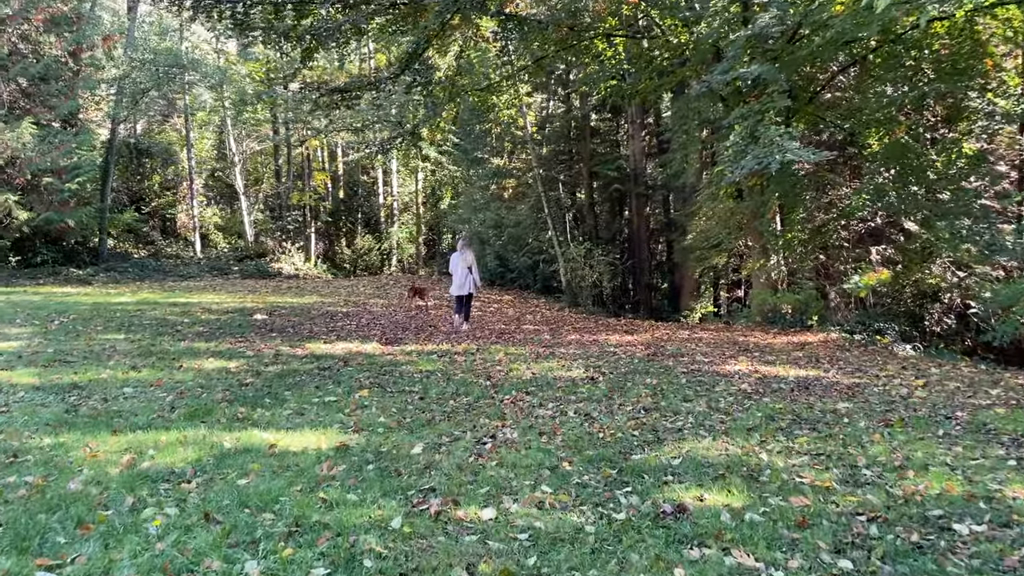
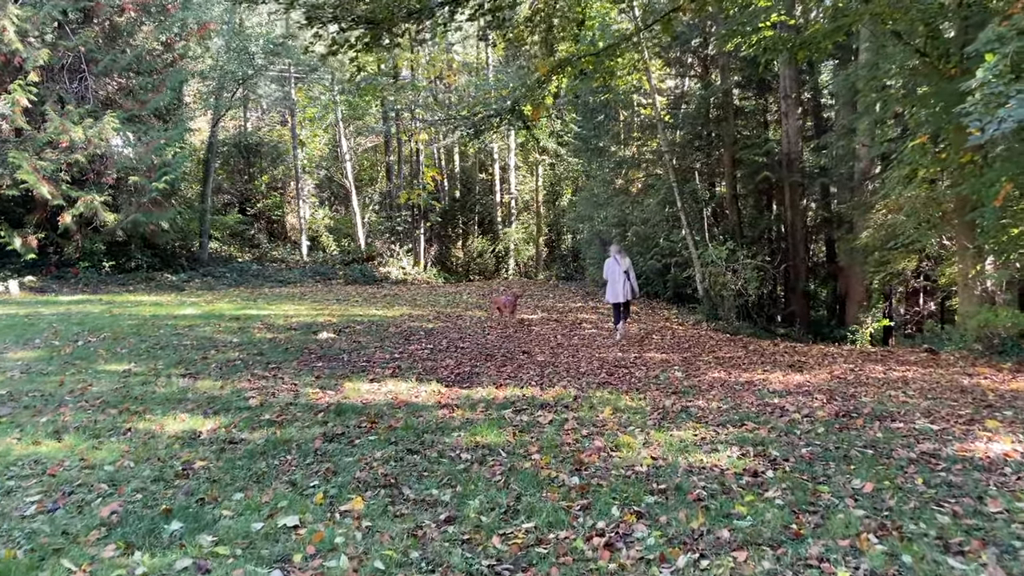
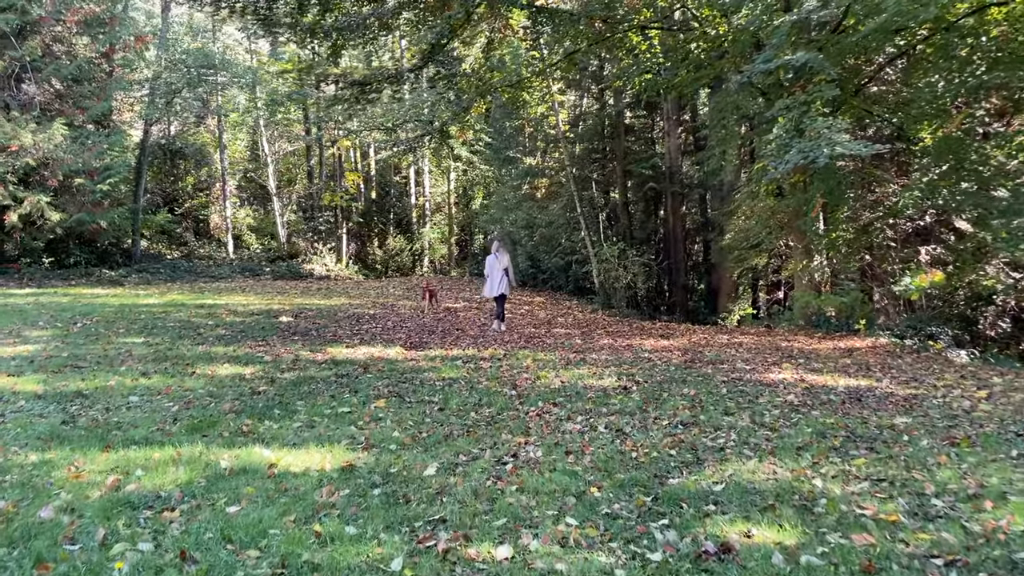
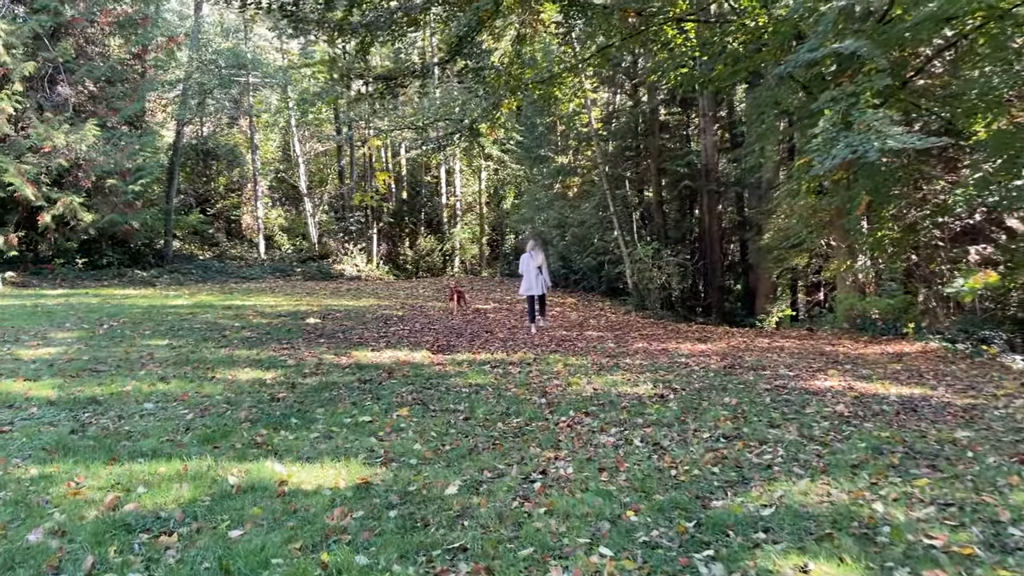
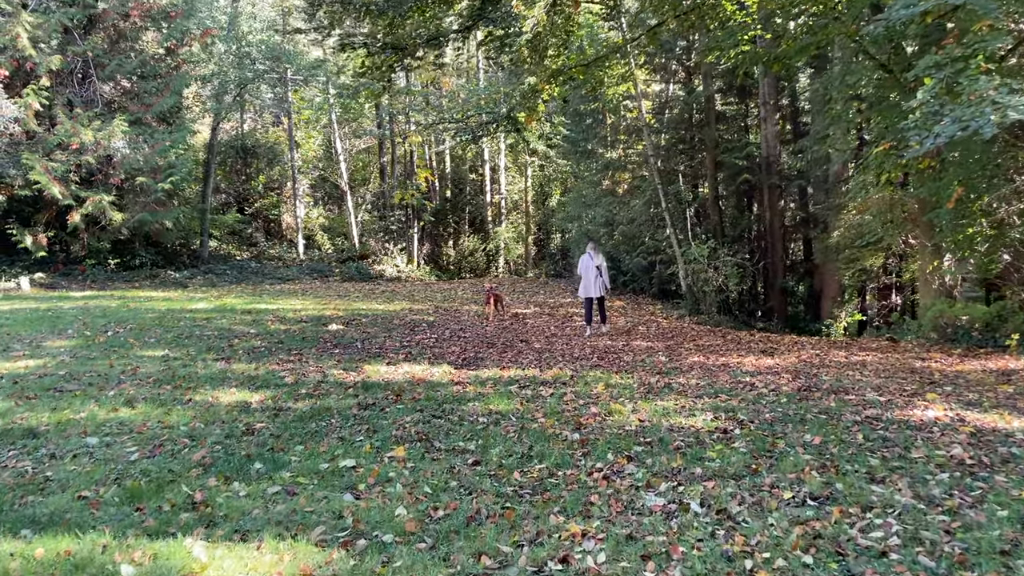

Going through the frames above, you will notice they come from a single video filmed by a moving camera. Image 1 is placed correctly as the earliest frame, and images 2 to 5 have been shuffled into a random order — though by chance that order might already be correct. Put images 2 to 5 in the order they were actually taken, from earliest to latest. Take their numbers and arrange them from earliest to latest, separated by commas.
3, 4, 5, 2
